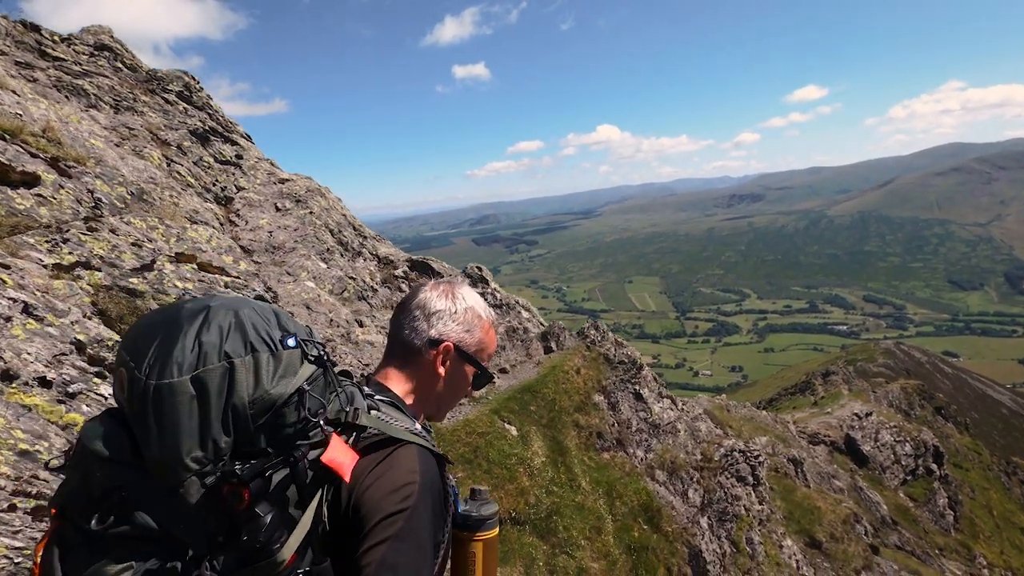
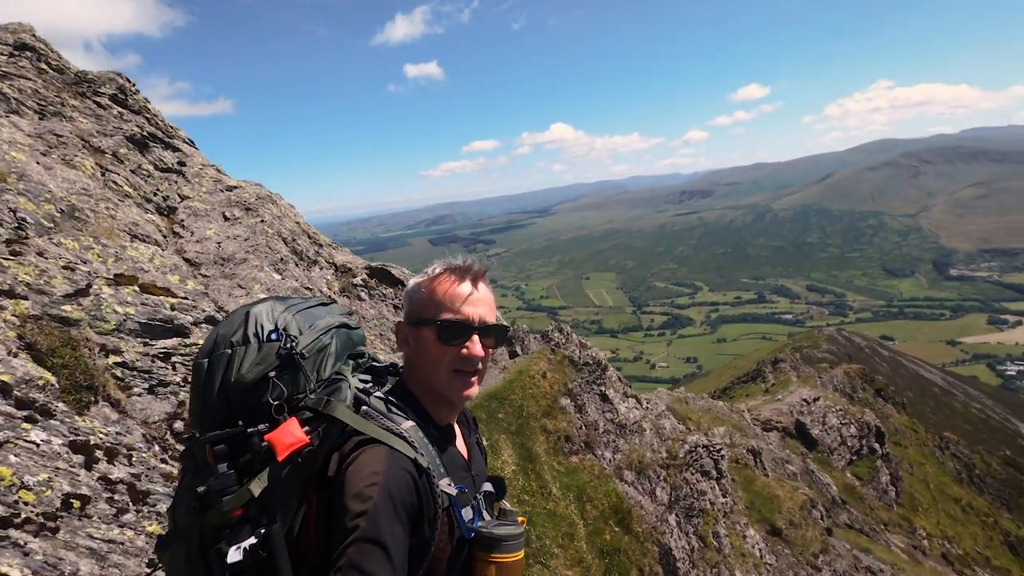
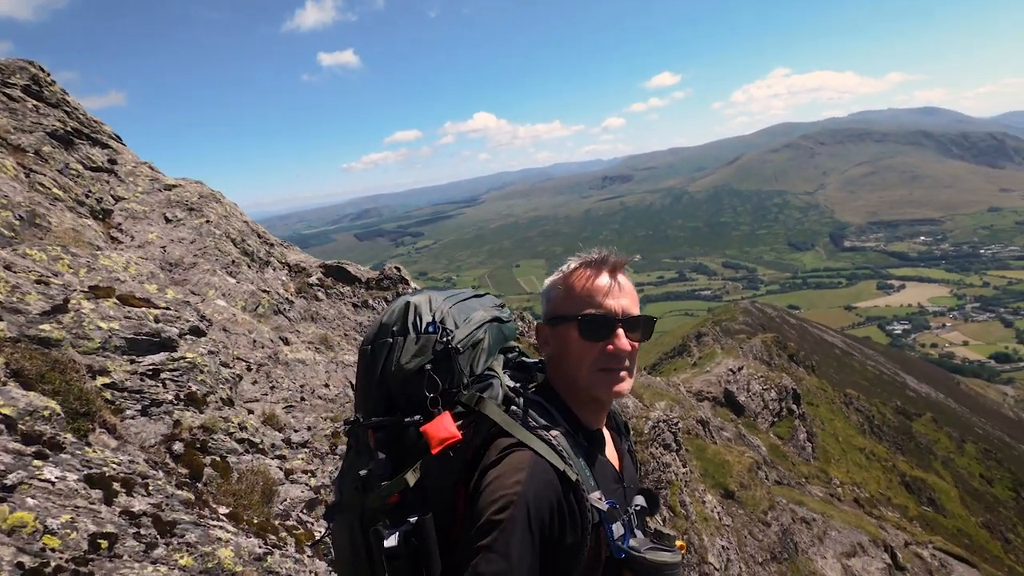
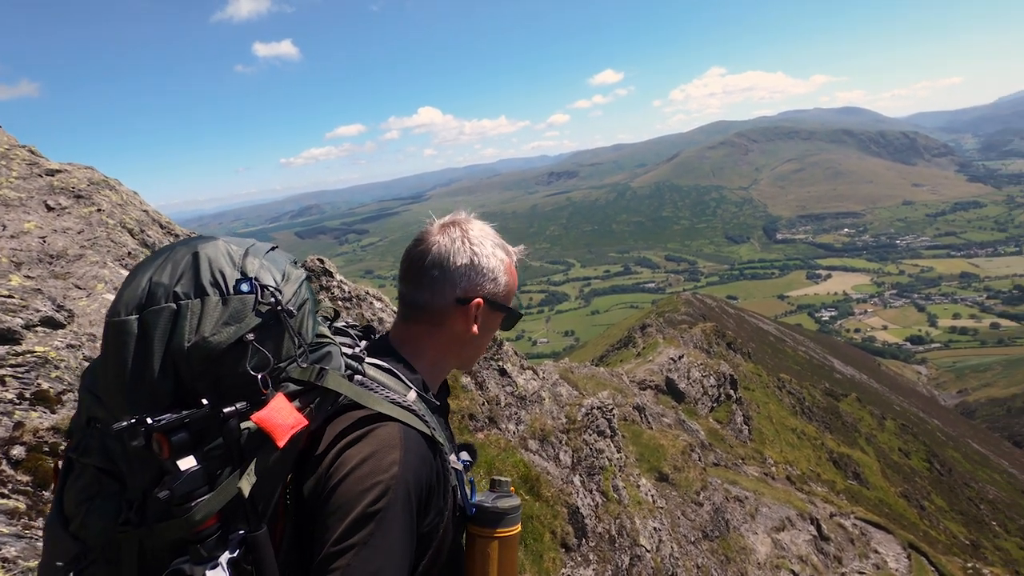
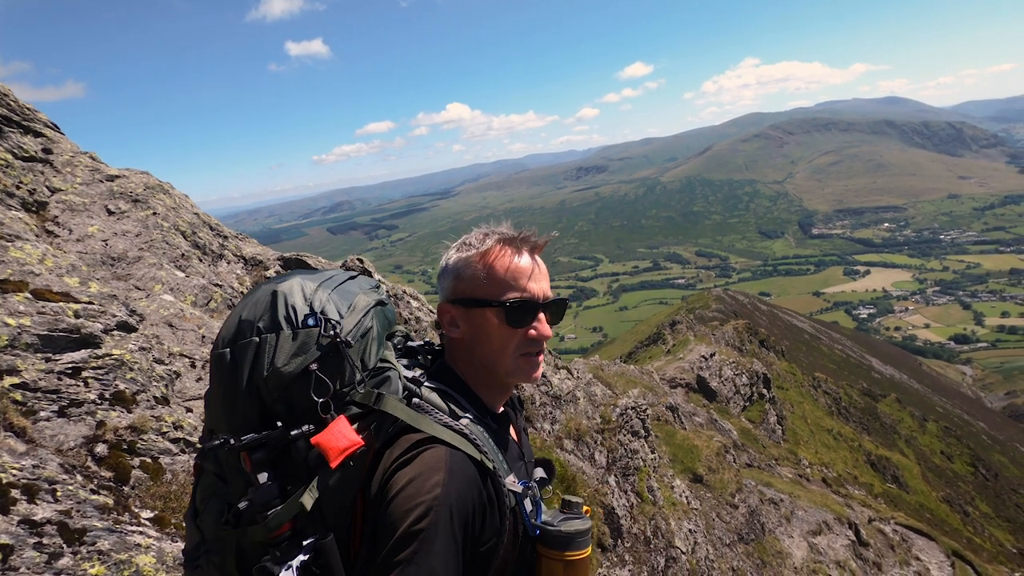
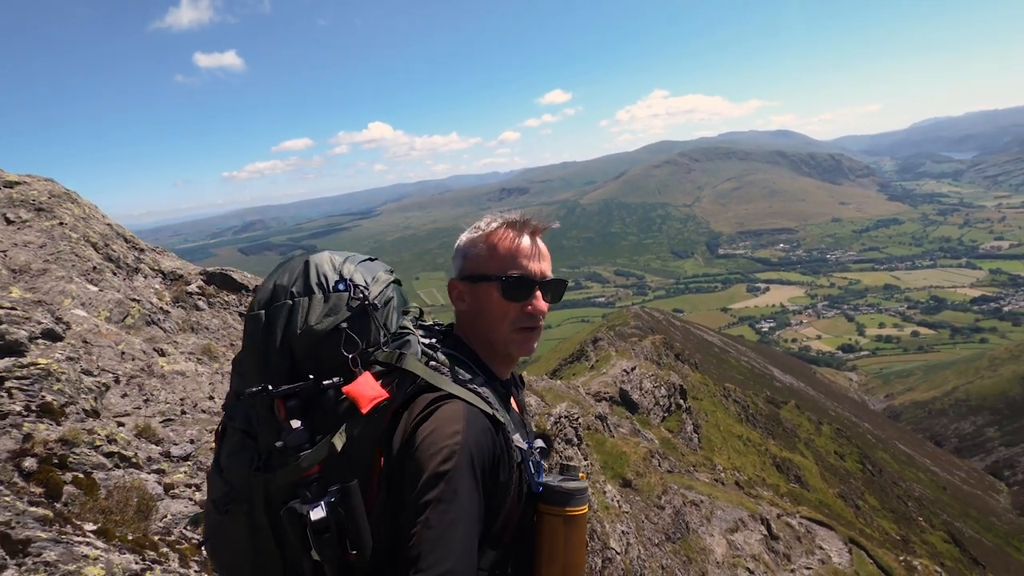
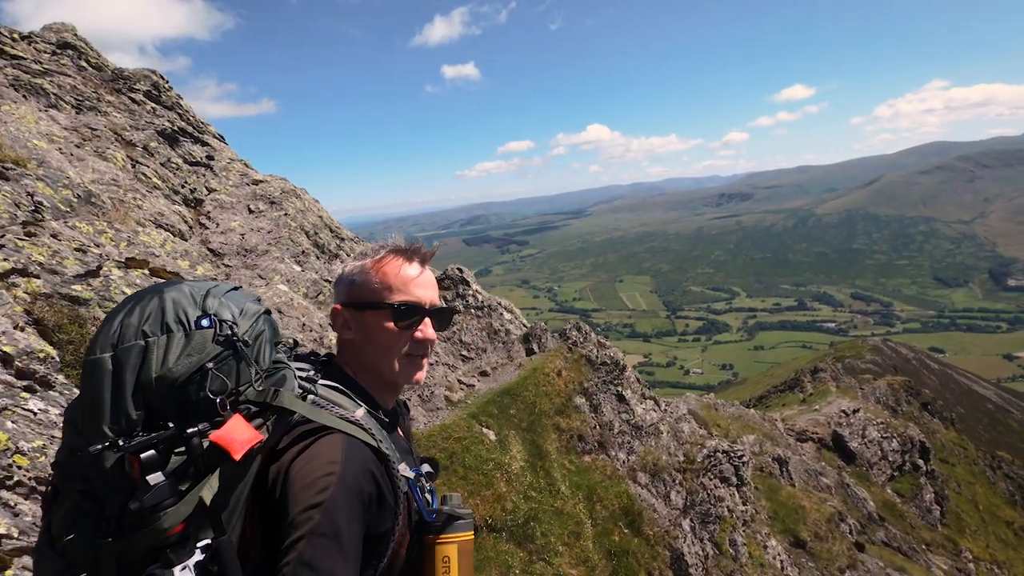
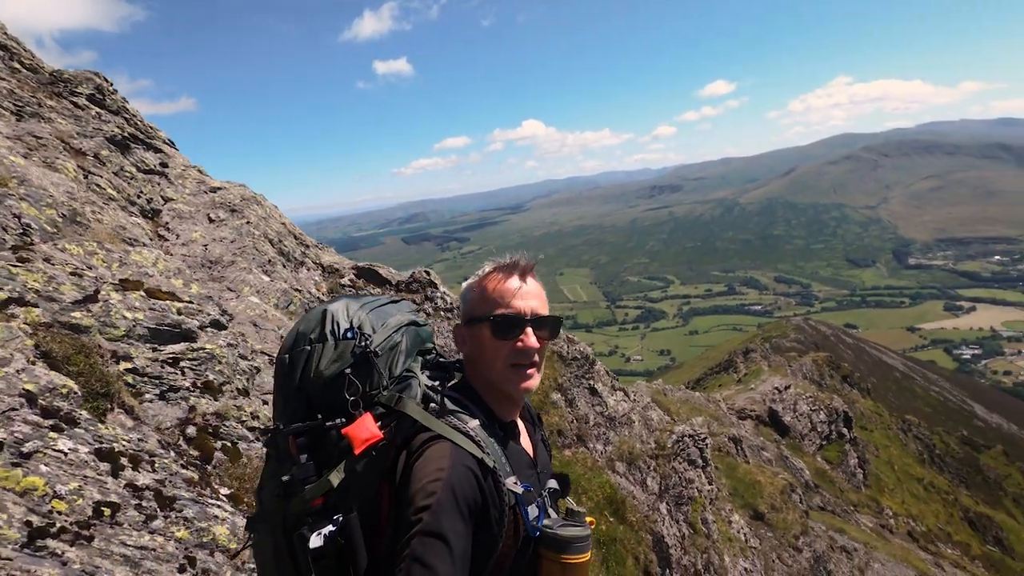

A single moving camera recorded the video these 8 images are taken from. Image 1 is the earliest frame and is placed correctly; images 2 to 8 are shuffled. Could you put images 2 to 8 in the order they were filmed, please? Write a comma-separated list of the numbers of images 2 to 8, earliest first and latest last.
7, 2, 8, 3, 5, 4, 6
